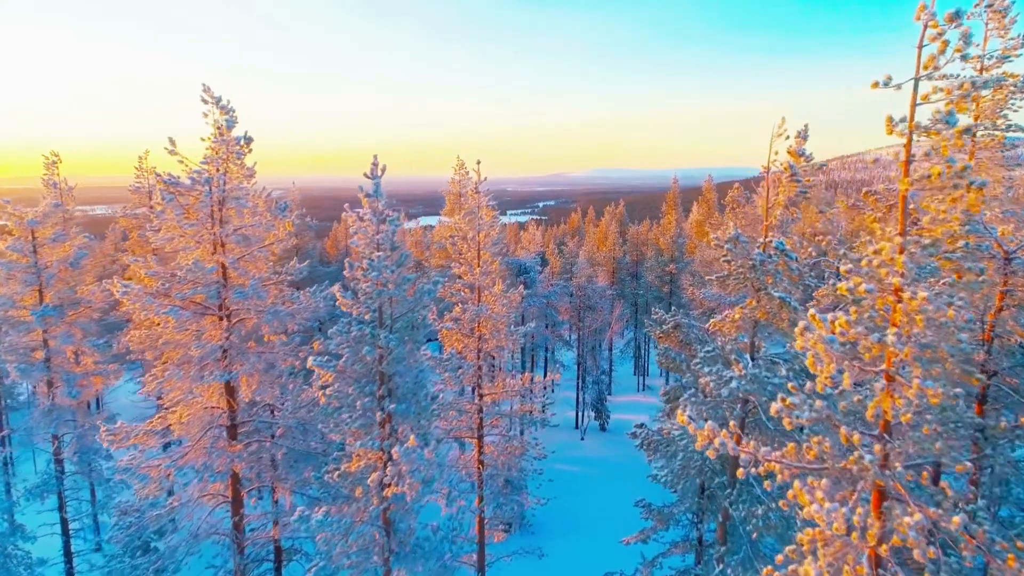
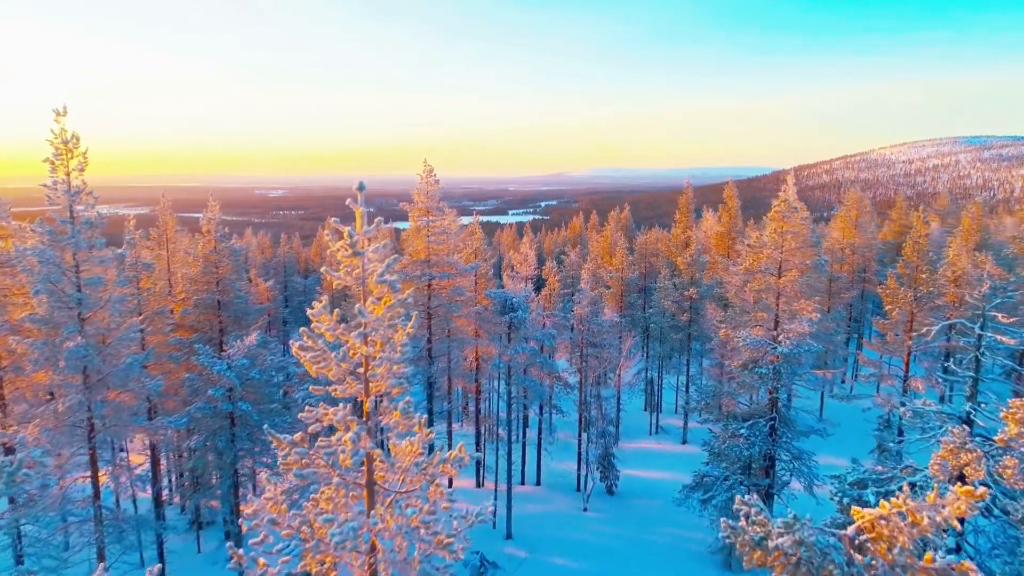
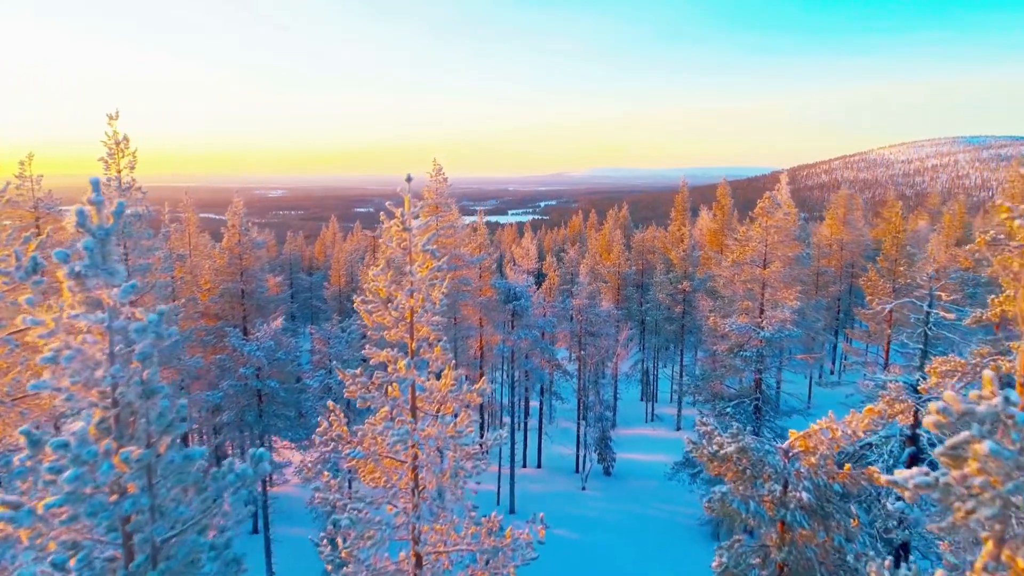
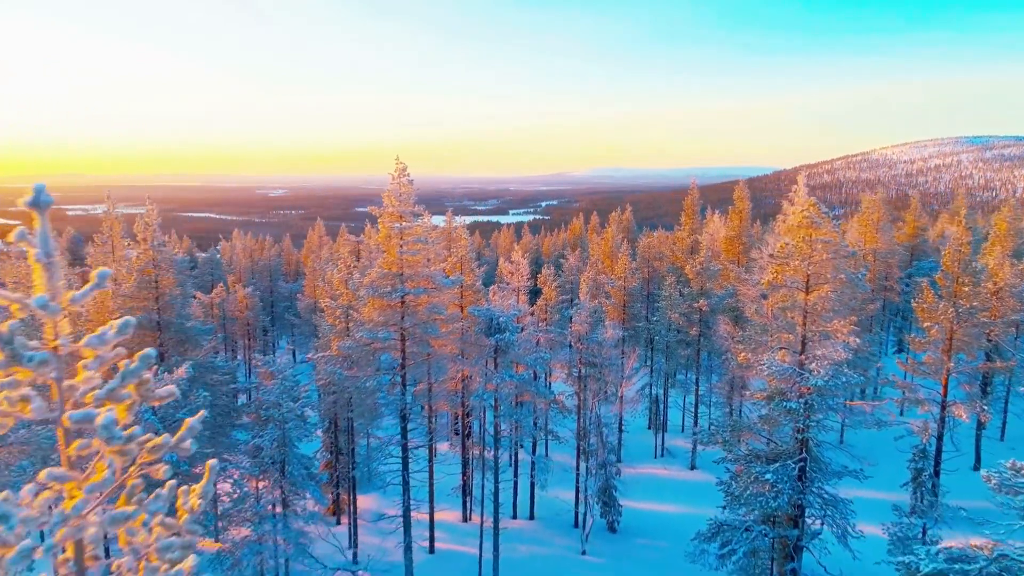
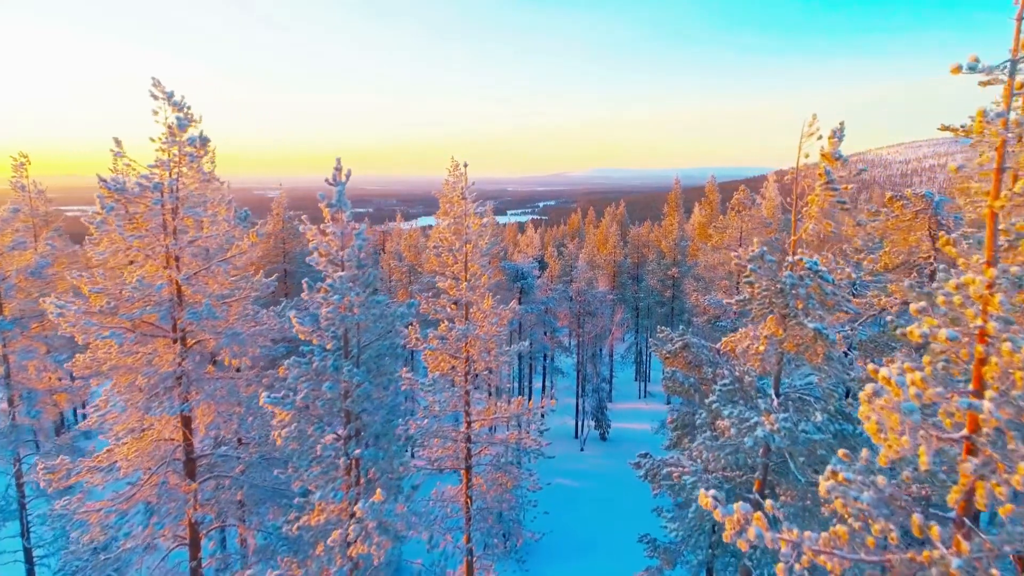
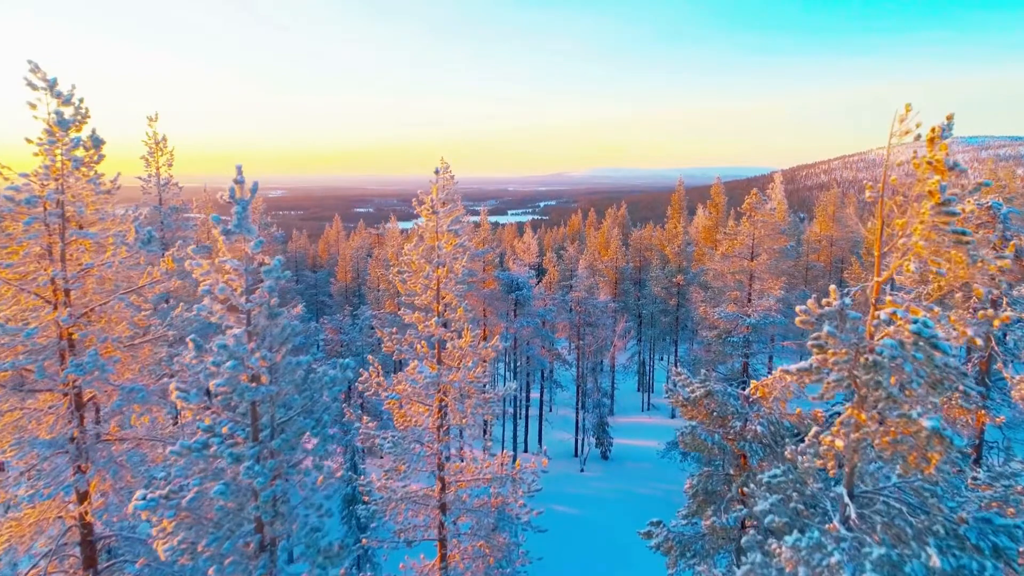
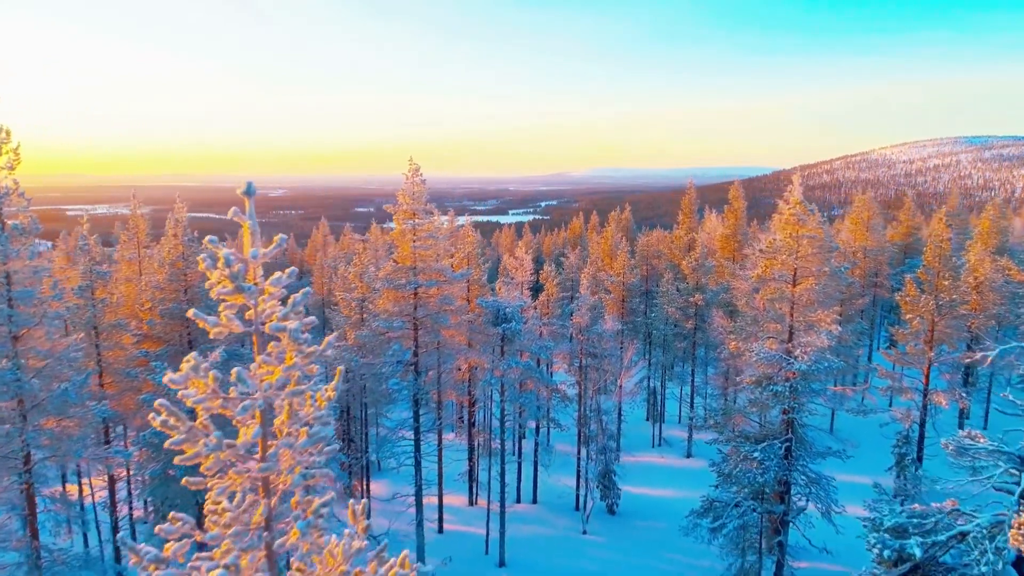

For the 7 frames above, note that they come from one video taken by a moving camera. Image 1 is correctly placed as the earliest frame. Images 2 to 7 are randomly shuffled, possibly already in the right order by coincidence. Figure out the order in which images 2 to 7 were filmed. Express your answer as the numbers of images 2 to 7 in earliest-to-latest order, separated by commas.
5, 6, 3, 2, 7, 4
